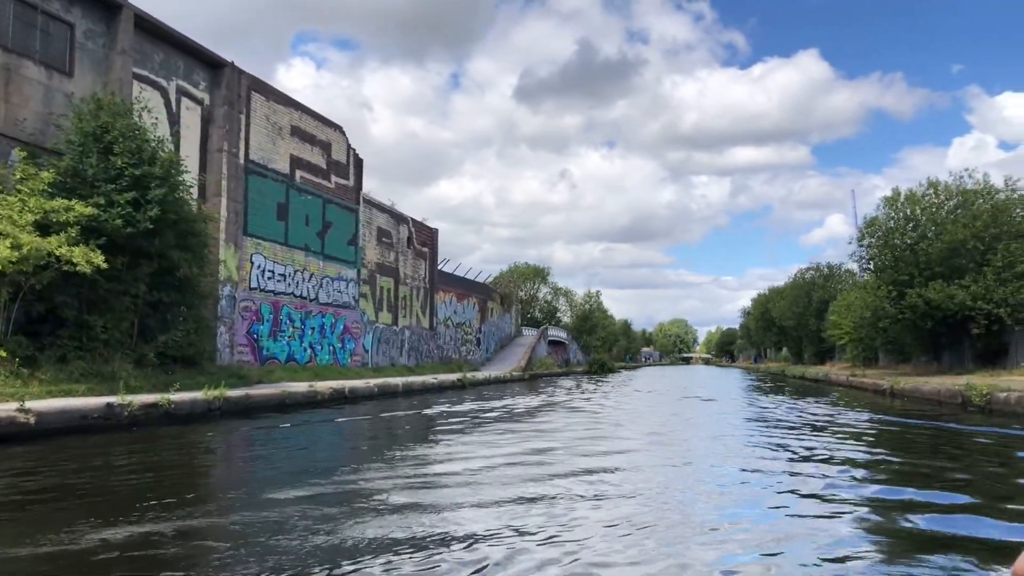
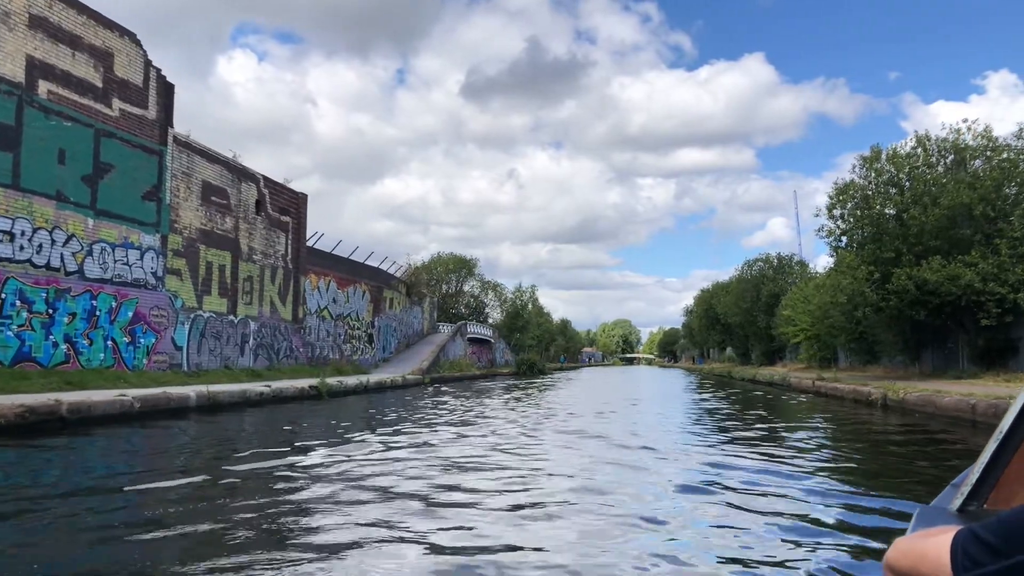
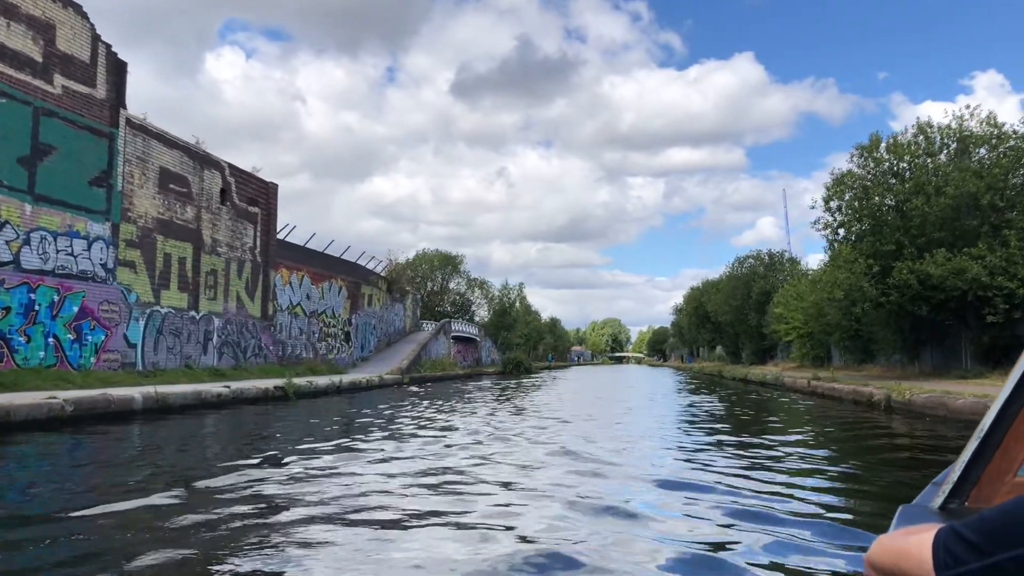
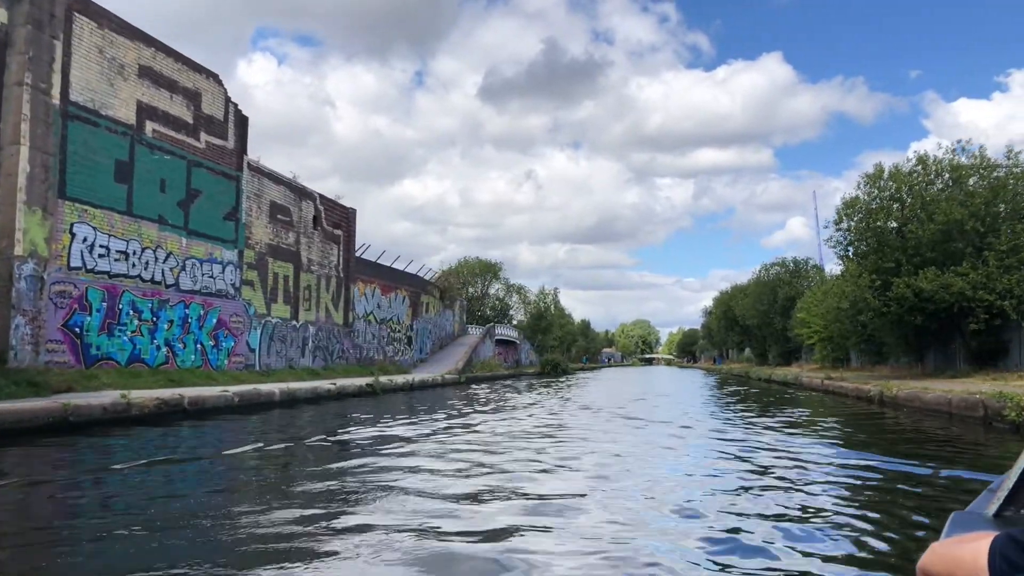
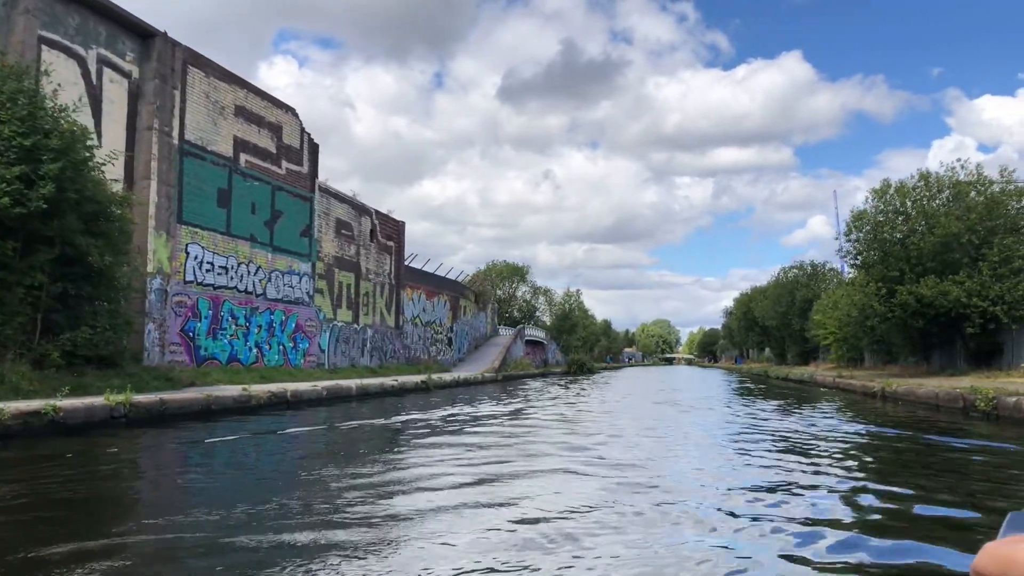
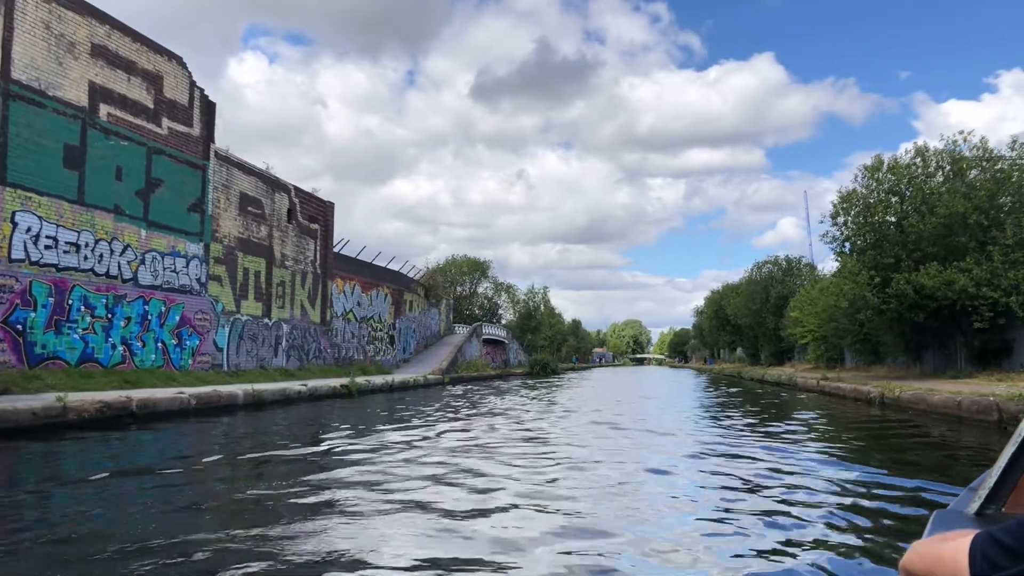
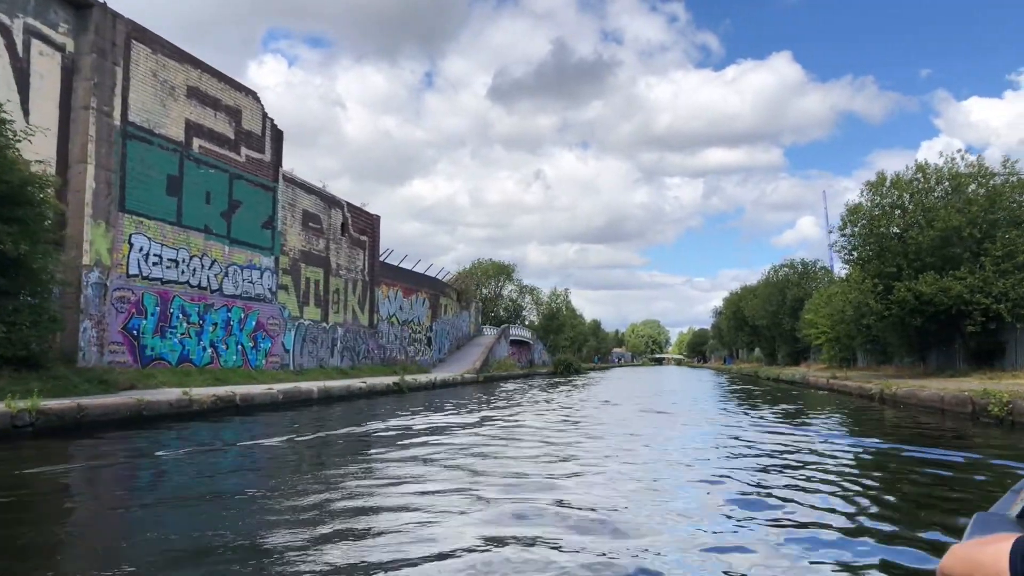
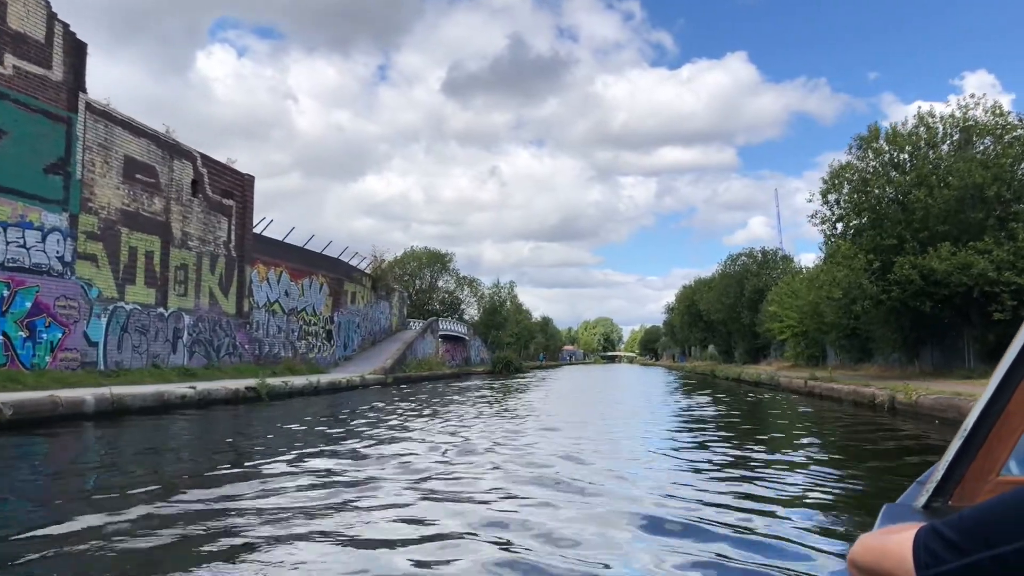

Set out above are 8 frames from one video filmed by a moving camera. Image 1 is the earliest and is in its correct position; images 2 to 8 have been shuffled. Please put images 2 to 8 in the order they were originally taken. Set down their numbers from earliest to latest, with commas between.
5, 7, 4, 6, 2, 3, 8
